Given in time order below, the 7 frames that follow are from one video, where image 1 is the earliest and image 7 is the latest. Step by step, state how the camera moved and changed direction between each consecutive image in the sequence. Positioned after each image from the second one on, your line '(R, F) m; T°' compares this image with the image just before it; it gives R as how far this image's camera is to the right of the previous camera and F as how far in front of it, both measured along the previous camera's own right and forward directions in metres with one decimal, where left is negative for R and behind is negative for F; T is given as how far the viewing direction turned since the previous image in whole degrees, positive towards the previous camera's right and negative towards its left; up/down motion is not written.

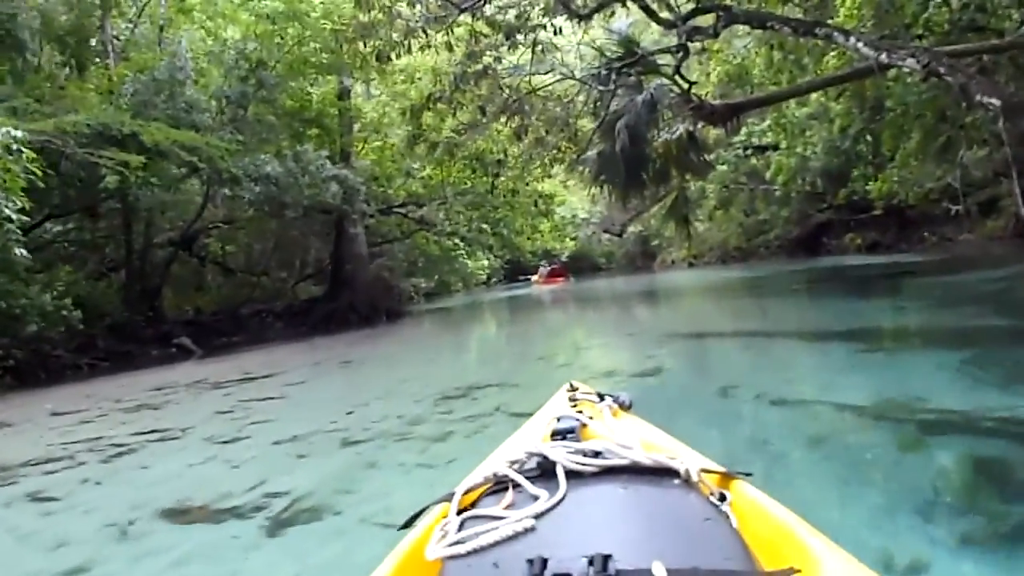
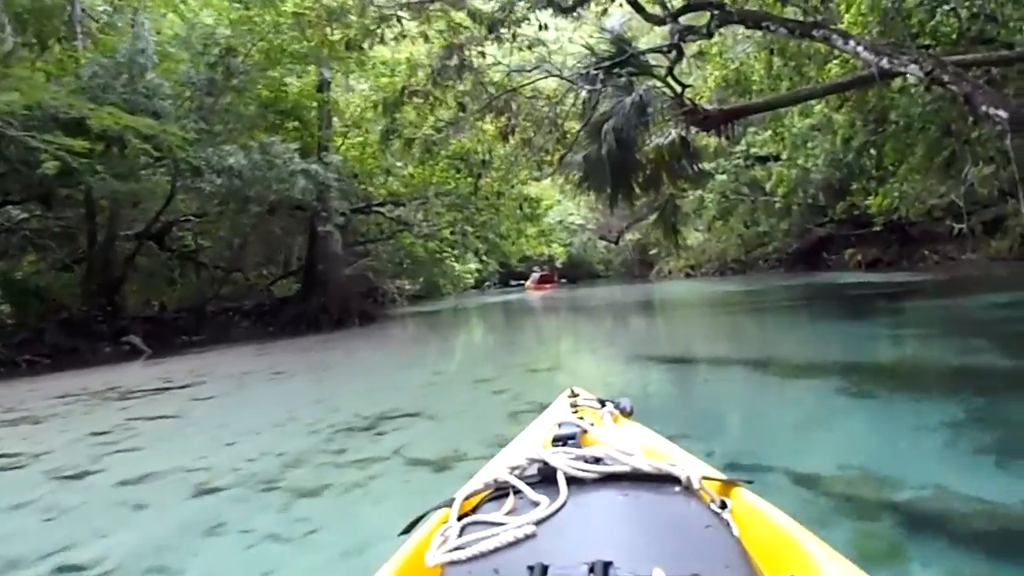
(+0.2, +0.4) m; 0°
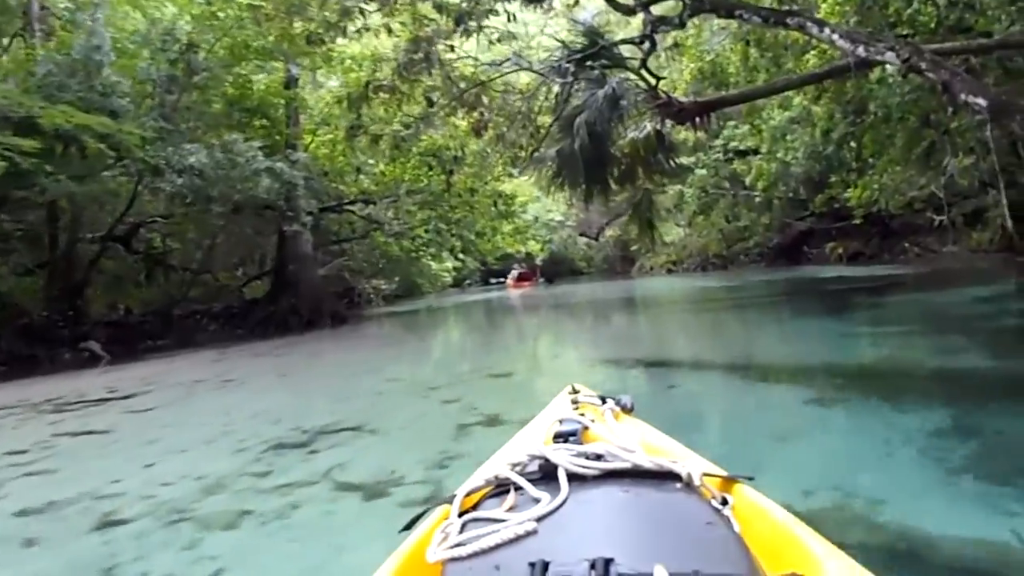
(+0.1, +0.2) m; +1°
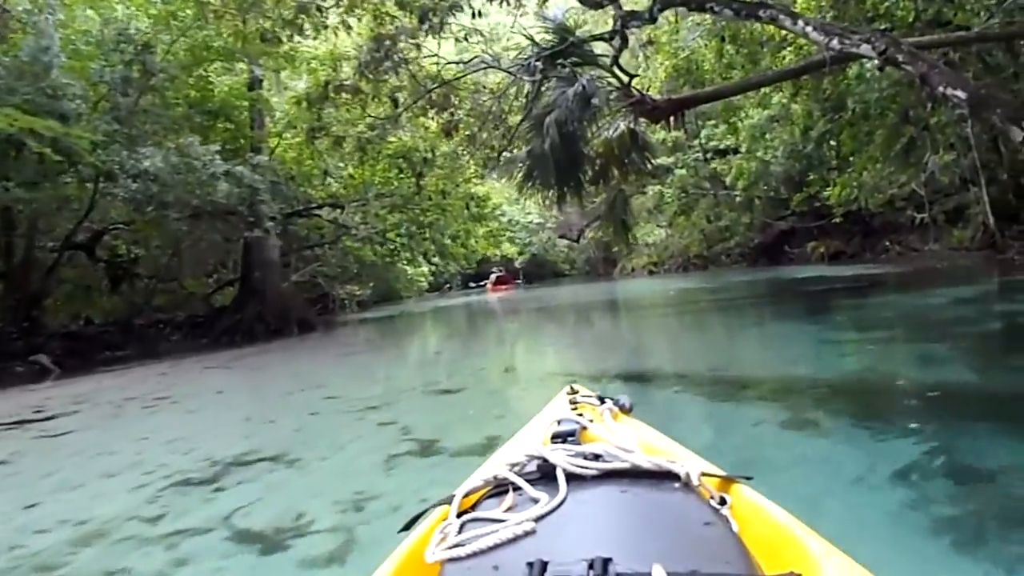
(+0.1, +0.2) m; +1°
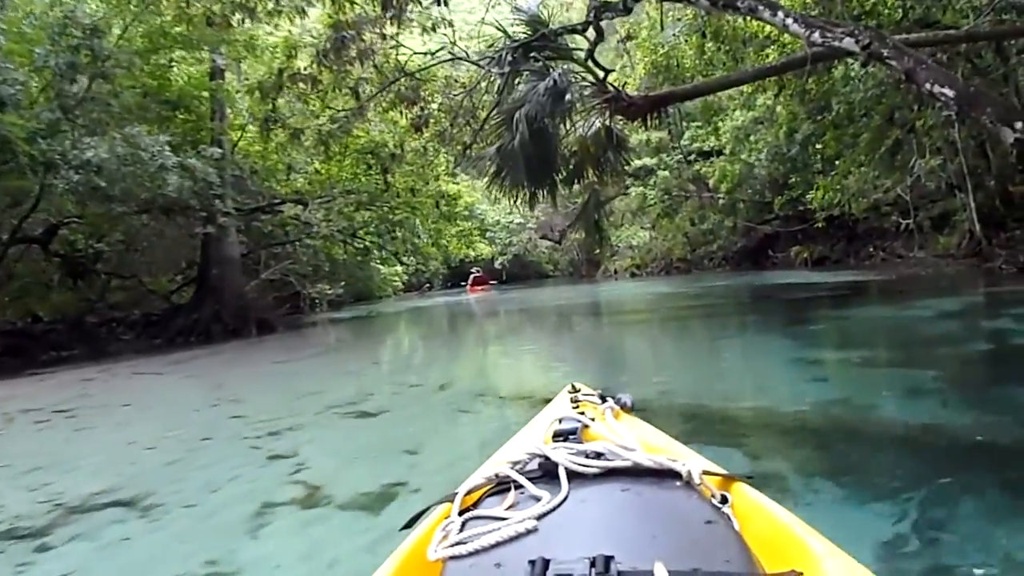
(+0.2, +0.4) m; +1°
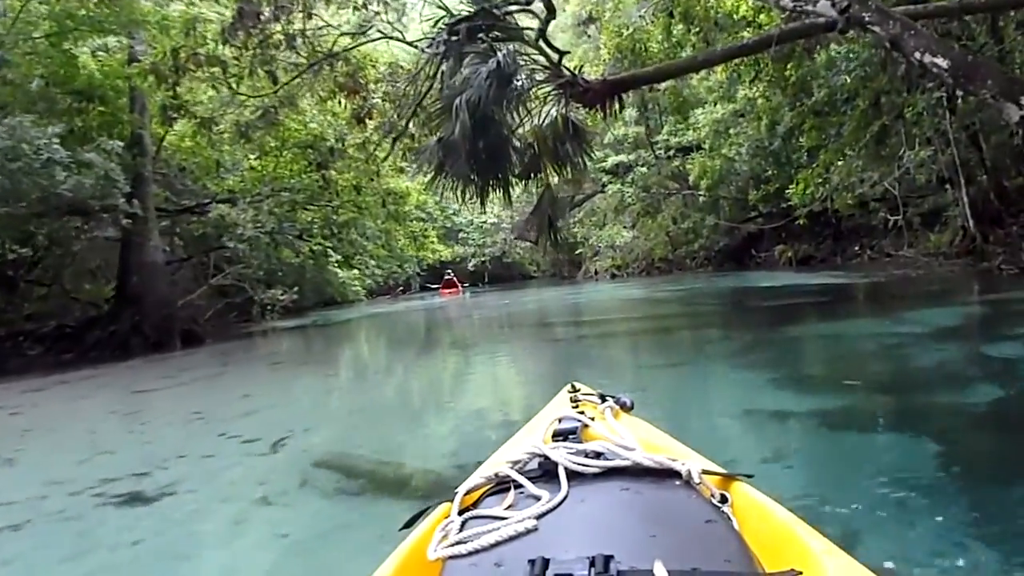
(+0.3, +0.8) m; 0°
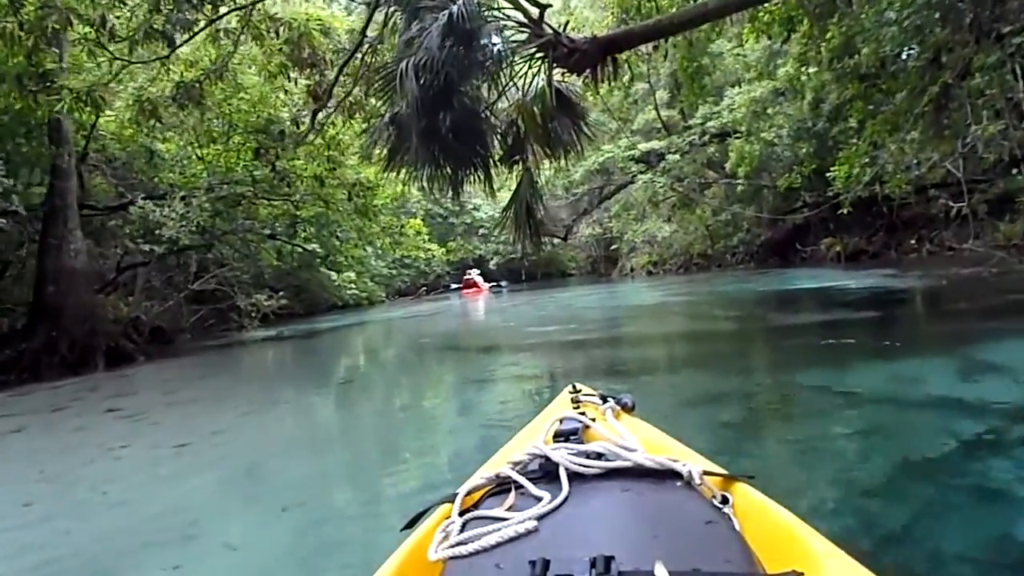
(+0.4, +1.4) m; -3°
